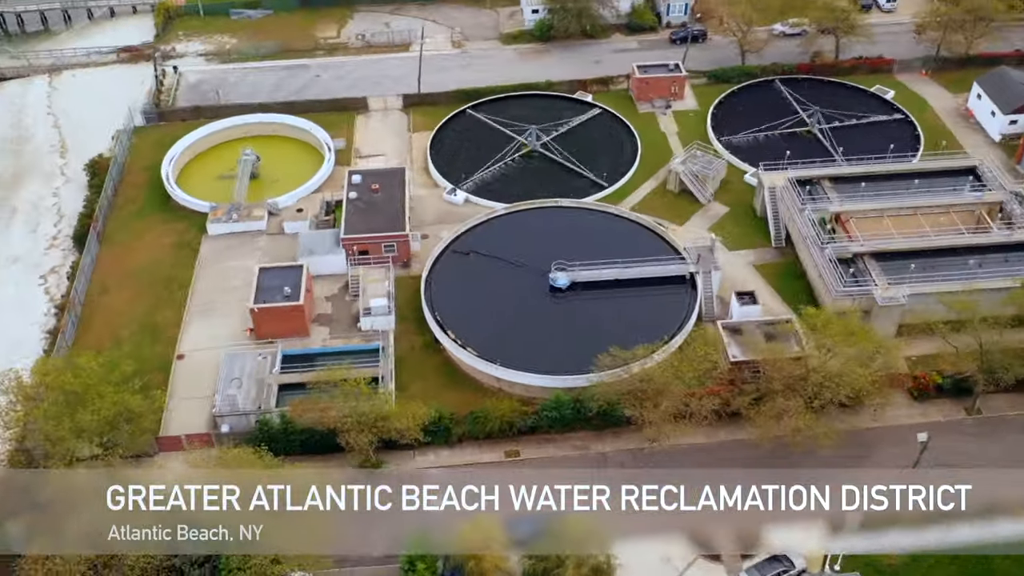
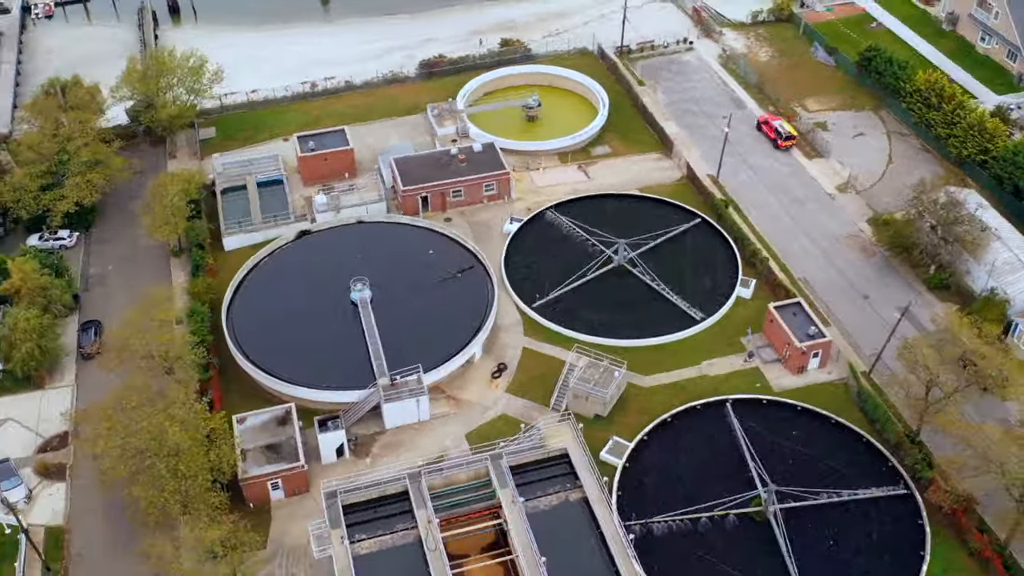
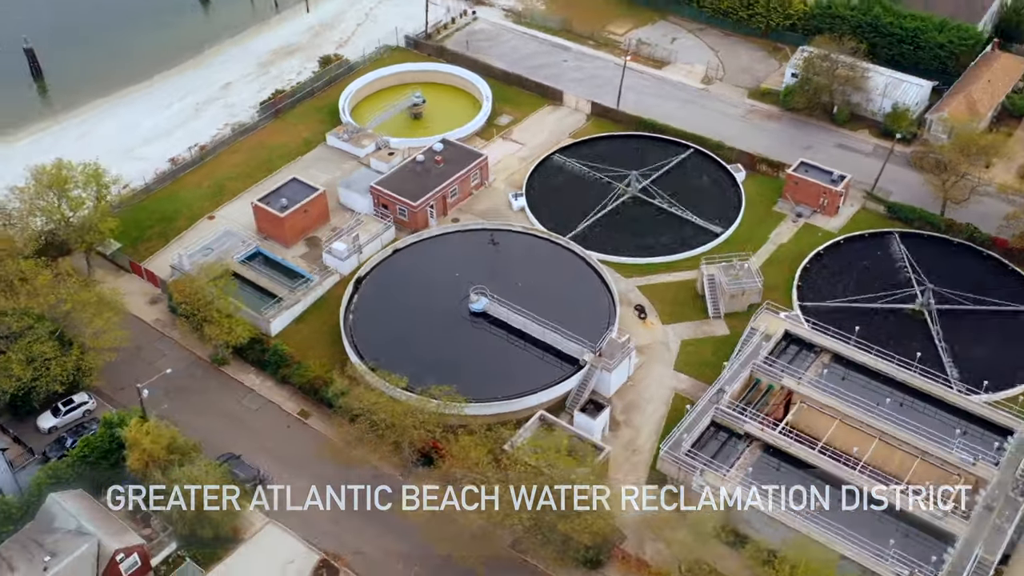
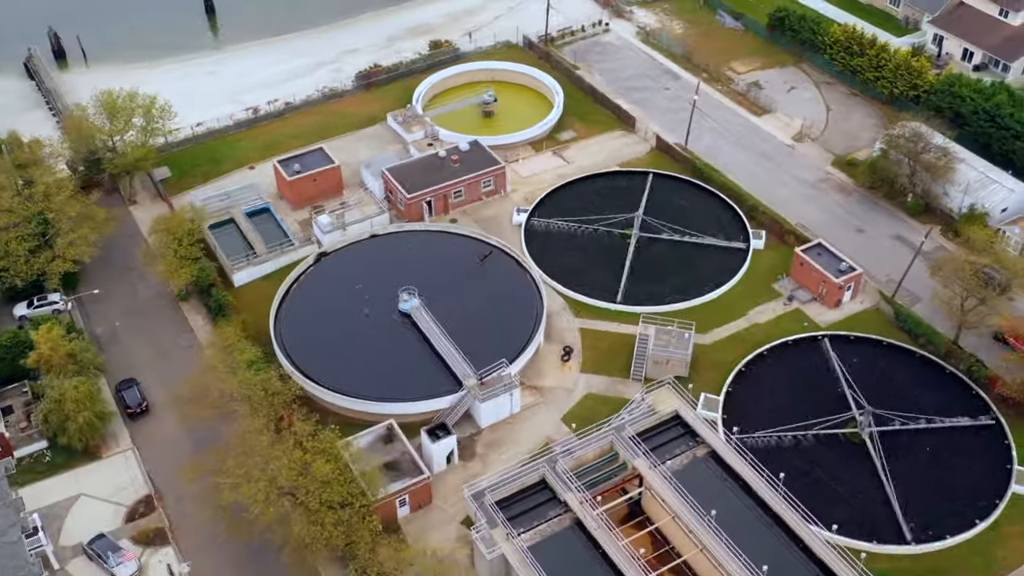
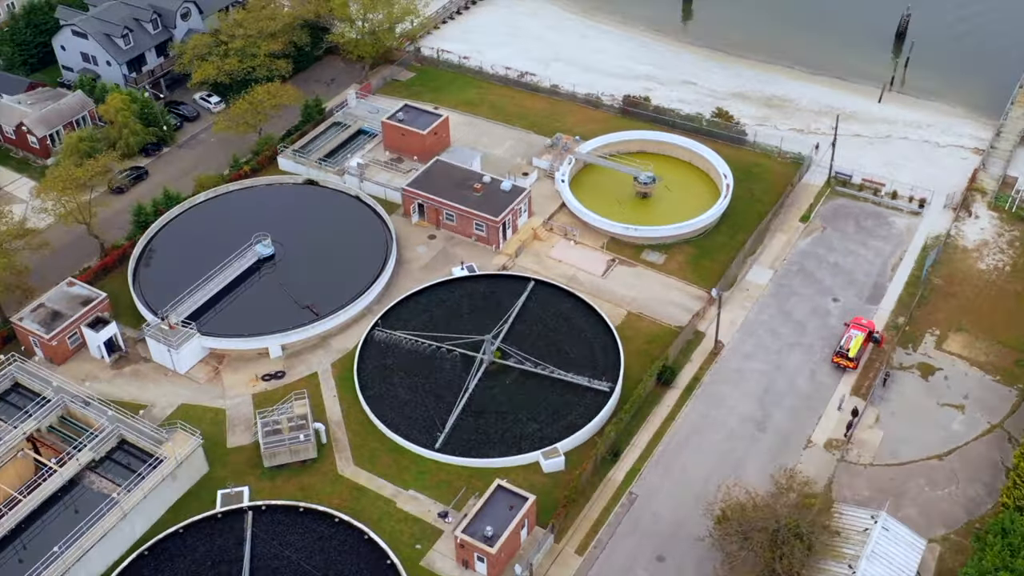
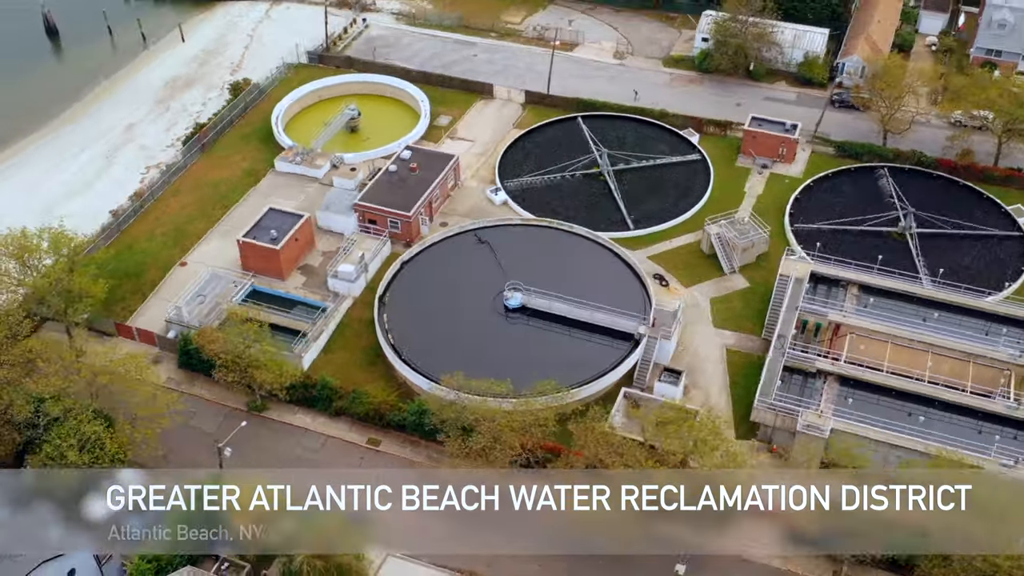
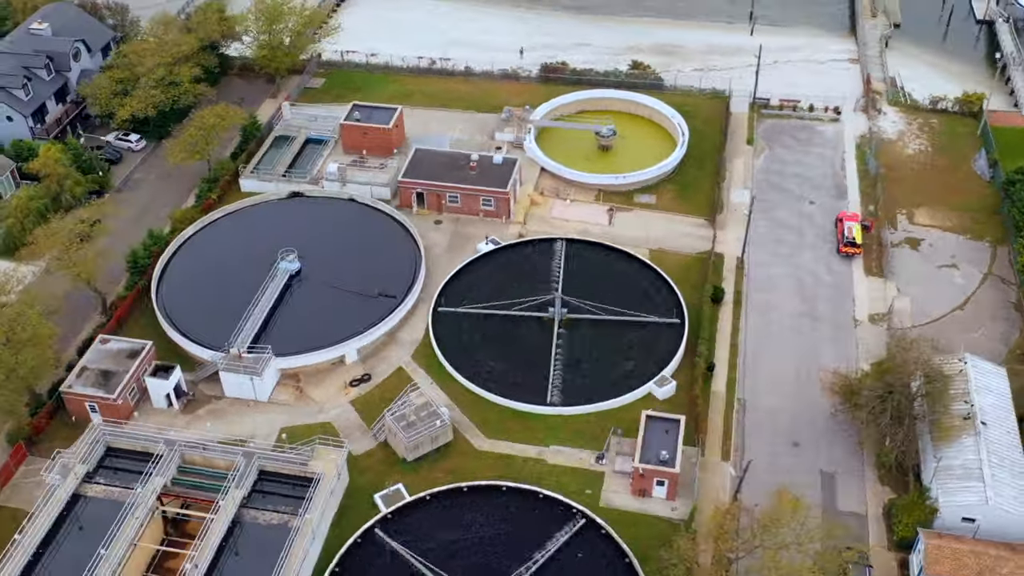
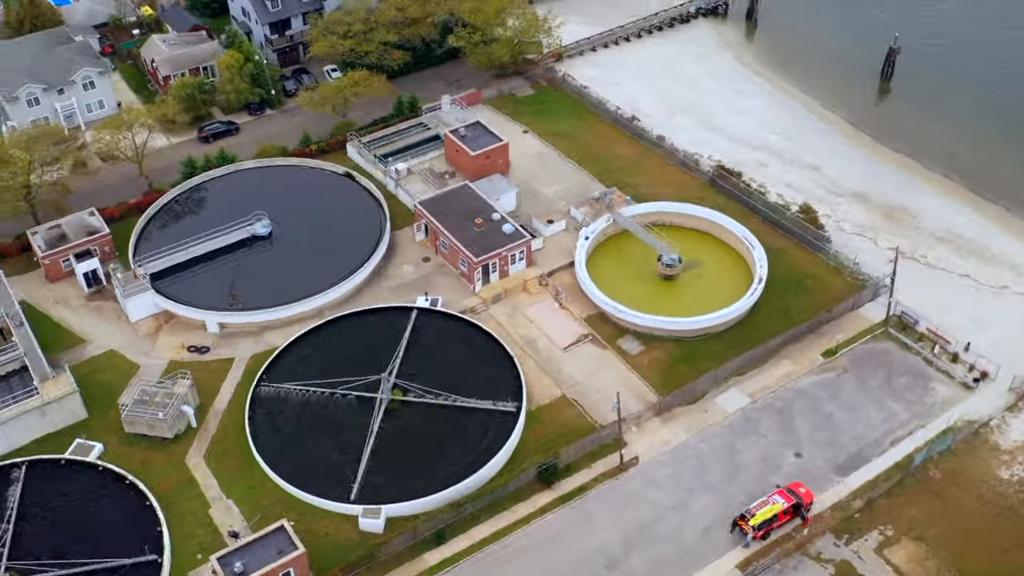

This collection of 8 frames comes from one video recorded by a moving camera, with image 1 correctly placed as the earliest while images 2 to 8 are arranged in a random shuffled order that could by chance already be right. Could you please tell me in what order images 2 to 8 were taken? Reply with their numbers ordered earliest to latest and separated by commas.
6, 3, 4, 2, 7, 5, 8
